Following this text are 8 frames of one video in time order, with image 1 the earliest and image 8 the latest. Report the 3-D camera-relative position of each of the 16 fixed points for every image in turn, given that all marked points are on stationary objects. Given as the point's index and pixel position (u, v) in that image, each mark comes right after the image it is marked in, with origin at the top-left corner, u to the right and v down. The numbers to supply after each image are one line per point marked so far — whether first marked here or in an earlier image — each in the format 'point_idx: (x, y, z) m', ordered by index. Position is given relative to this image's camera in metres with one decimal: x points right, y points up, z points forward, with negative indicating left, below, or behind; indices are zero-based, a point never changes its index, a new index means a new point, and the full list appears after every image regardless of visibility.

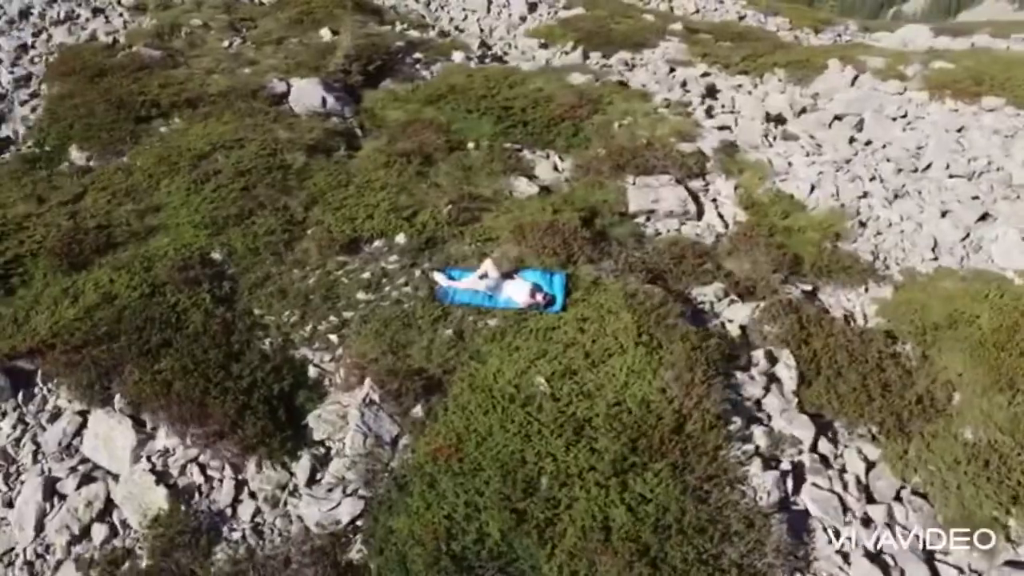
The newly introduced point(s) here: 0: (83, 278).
0: (-6.3, +0.1, +12.0) m
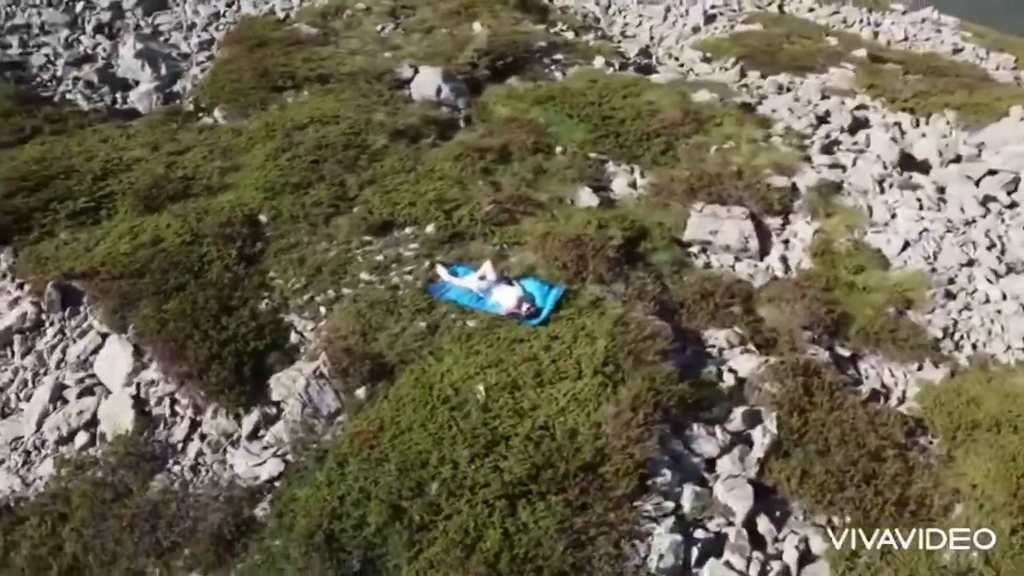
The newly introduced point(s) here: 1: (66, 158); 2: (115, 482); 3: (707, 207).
0: (-6.1, +1.1, +13.5) m
1: (-8.5, +2.5, +15.5) m
2: (-5.1, -2.4, +10.3) m
3: (+3.5, +1.5, +14.7) m
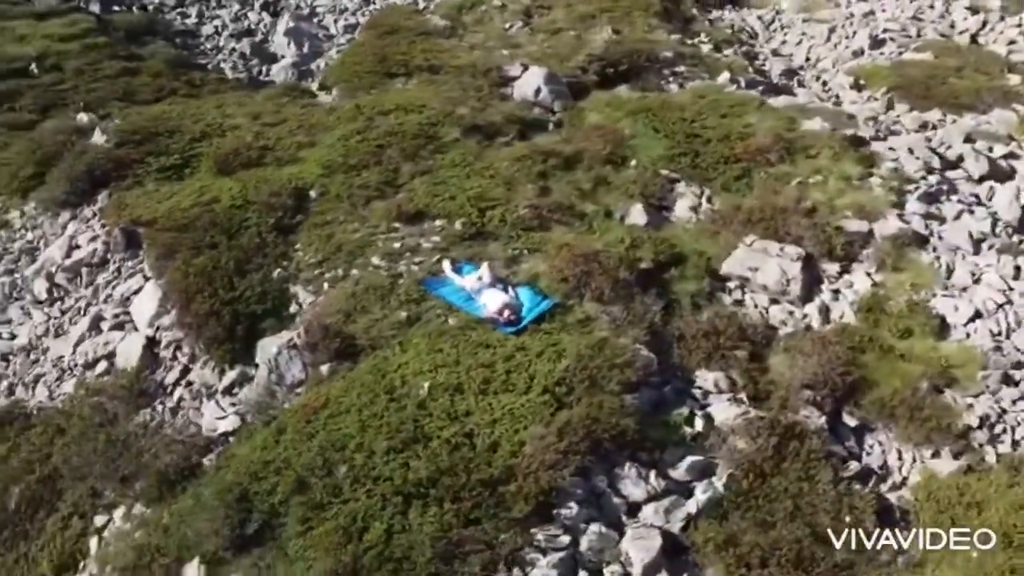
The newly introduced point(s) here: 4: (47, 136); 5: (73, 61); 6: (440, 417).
0: (-5.4, +1.9, +14.8) m
1: (-7.1, +3.6, +17.2) m
2: (-5.7, -1.7, +11.4) m
3: (+4.2, +0.8, +13.7) m
4: (-9.5, +3.1, +16.8) m
5: (-10.7, +5.5, +19.7) m
6: (-0.9, -1.6, +9.8) m
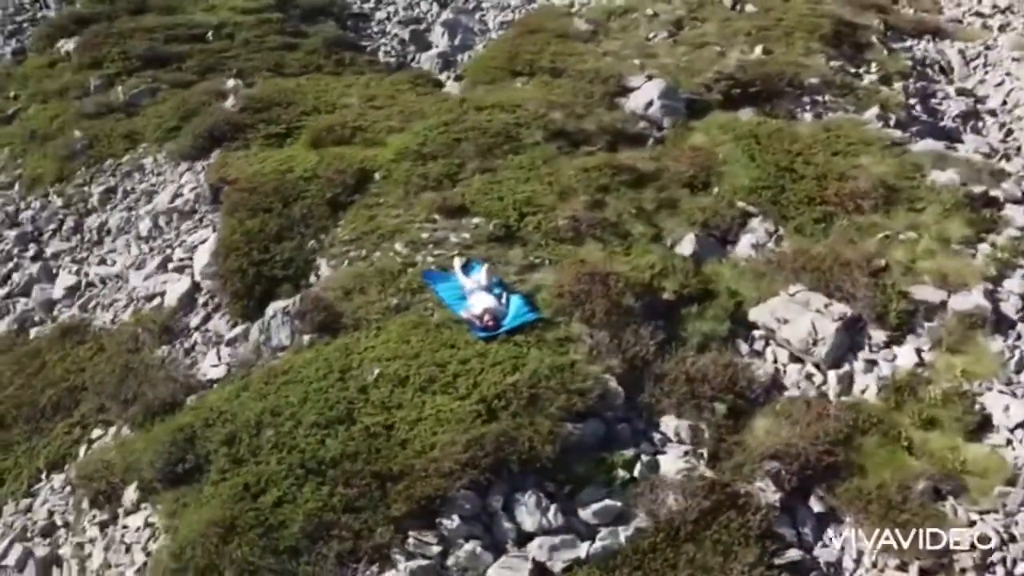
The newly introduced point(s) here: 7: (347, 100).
0: (-4.1, +2.6, +15.9) m
1: (-4.8, +4.5, +18.7) m
2: (-5.9, -0.8, +12.9) m
3: (+4.5, -0.1, +12.4) m
4: (-7.4, +4.5, +18.9) m
5: (-7.3, +7.0, +22.0) m
6: (-1.7, -1.4, +10.0) m
7: (-3.8, +4.3, +18.5) m
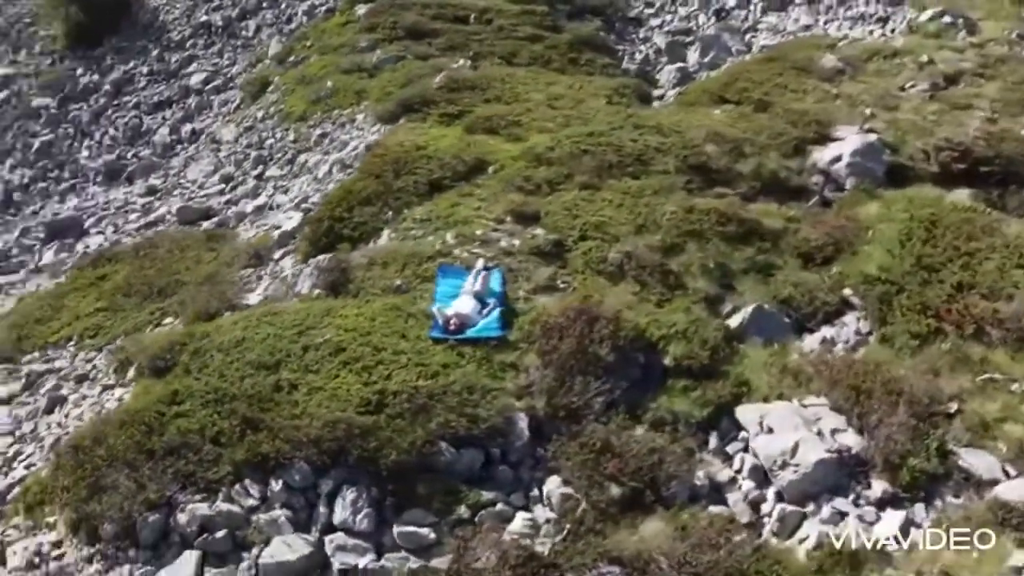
0: (-1.3, +3.2, +16.9) m
1: (-0.2, +5.0, +19.6) m
2: (-5.1, +0.6, +15.1) m
3: (+3.9, -1.5, +10.2) m
4: (-2.3, +5.6, +20.9) m
5: (-0.3, +7.8, +23.5) m
6: (-2.8, -1.0, +10.8) m
7: (+0.5, +4.5, +18.9) m
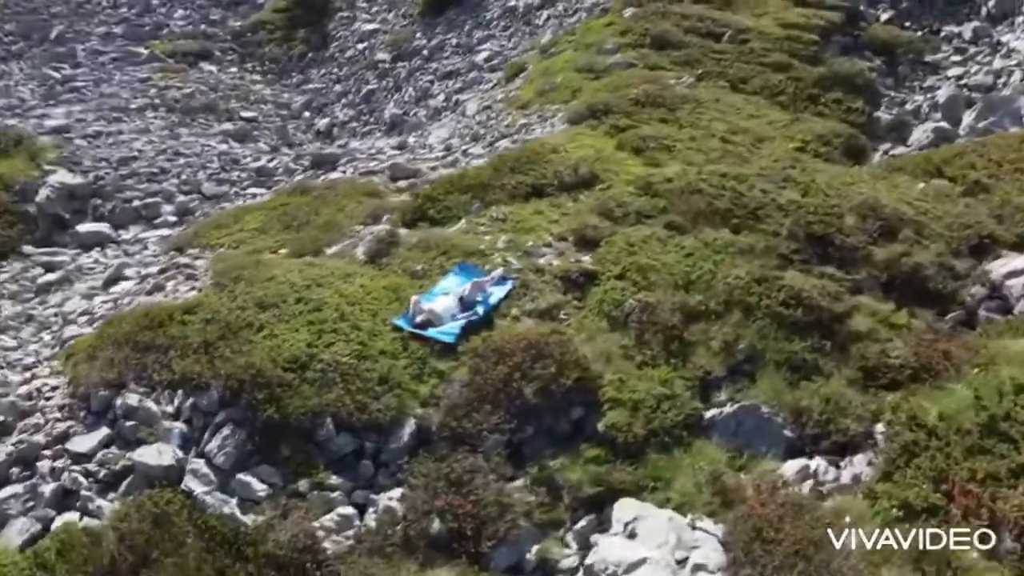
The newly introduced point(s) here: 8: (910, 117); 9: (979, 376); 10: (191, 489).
0: (+1.7, +2.9, +16.5) m
1: (+4.2, +4.1, +18.3) m
2: (-3.0, +1.6, +16.6) m
3: (+2.1, -2.6, +8.6) m
4: (+3.1, +5.3, +20.3) m
5: (+6.6, +6.6, +21.7) m
6: (-3.4, -0.3, +11.9) m
7: (+4.5, +3.5, +17.4) m
8: (+9.7, +4.1, +19.7) m
9: (+6.1, -1.1, +10.5) m
10: (-3.8, -2.4, +9.6) m
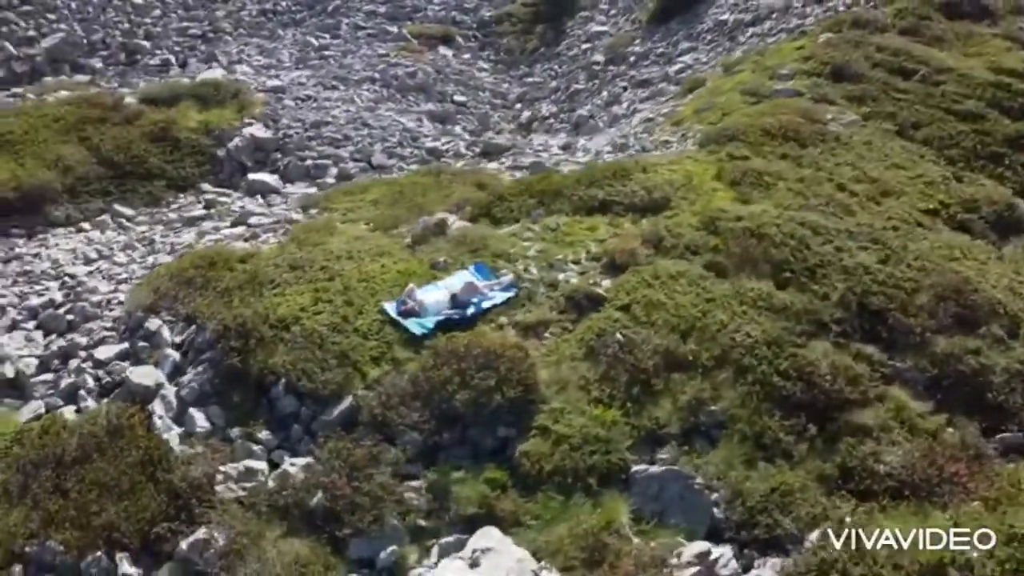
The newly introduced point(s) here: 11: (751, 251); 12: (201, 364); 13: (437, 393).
0: (+3.5, +2.2, +15.5) m
1: (+6.7, +2.9, +16.5) m
2: (-1.2, +1.8, +17.1) m
3: (+0.3, -3.0, +8.0) m
4: (+6.5, +4.1, +18.7) m
5: (+10.4, +4.7, +18.9) m
6: (-3.3, +0.2, +12.7) m
7: (+6.5, +2.3, +15.6) m
8: (+12.1, +1.8, +16.1) m
9: (+5.0, -2.4, +8.6) m
10: (-4.8, -1.6, +10.8) m
11: (+3.7, +0.5, +12.5) m
12: (-4.3, -1.1, +11.3) m
13: (-0.9, -1.3, +10.2) m
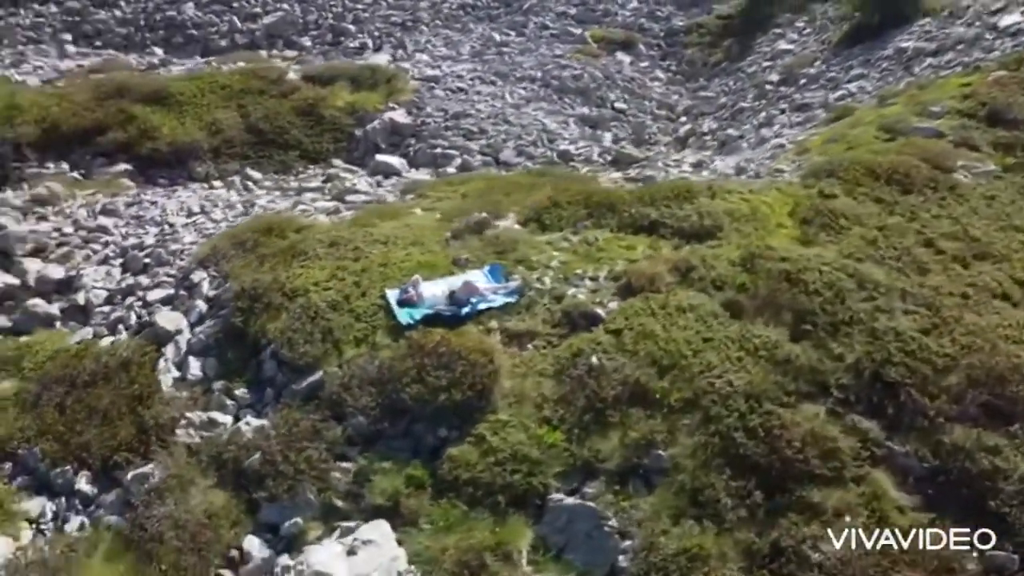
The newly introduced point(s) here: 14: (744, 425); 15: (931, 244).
0: (+4.6, +1.5, +14.4) m
1: (+7.9, +1.6, +14.5) m
2: (+0.4, +1.8, +17.1) m
3: (-1.1, -3.0, +7.9) m
4: (+8.5, +2.9, +16.7) m
5: (+12.4, +2.8, +16.0) m
6: (-2.9, +0.6, +13.4) m
7: (+7.5, +1.1, +13.7) m
8: (+12.9, -0.3, +12.9) m
9: (+3.6, -3.1, +7.4) m
10: (-5.1, -1.0, +11.9) m
11: (+3.8, -0.1, +11.5) m
12: (-4.5, -0.5, +12.2) m
13: (-1.5, -1.2, +10.3) m
14: (+2.8, -1.6, +9.5) m
15: (+6.8, +0.7, +13.0) m
